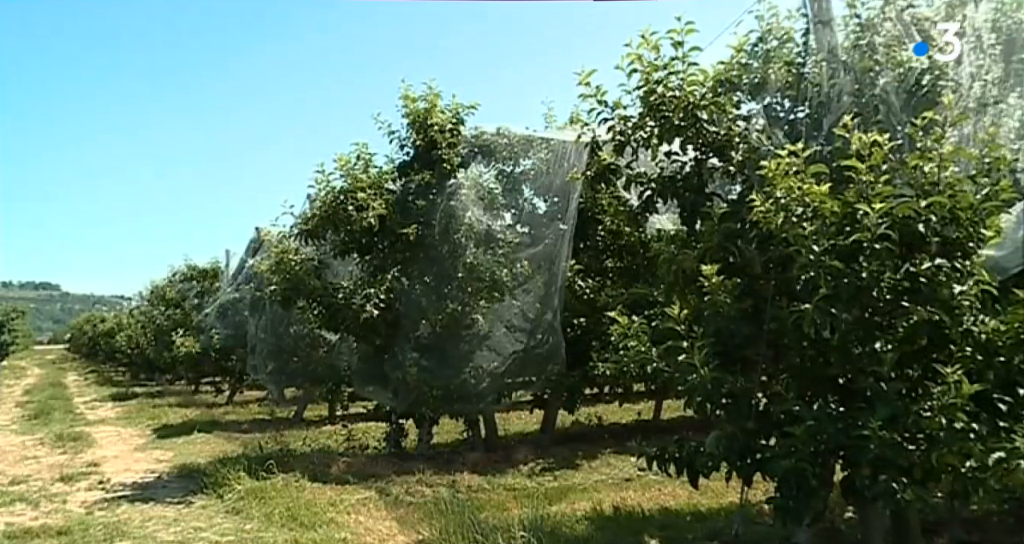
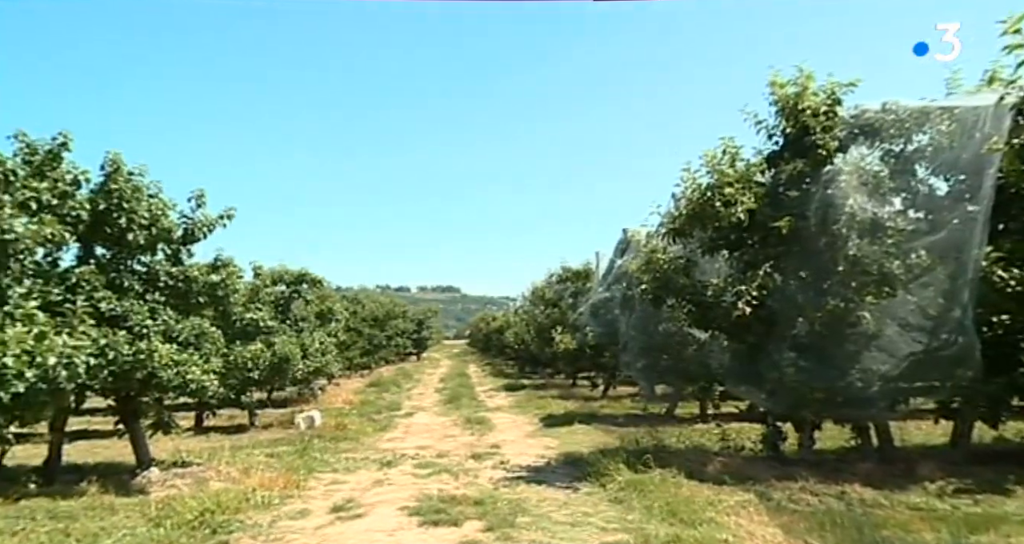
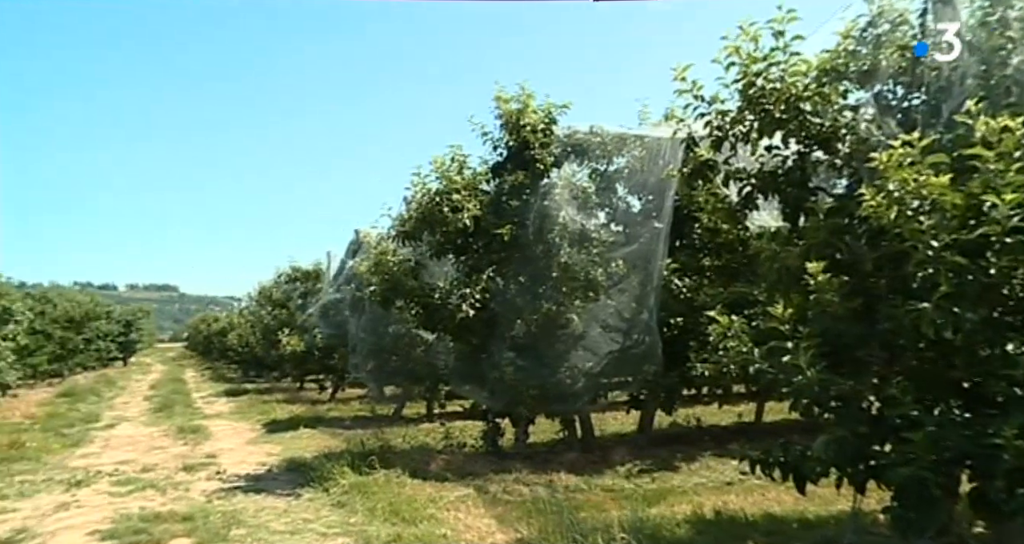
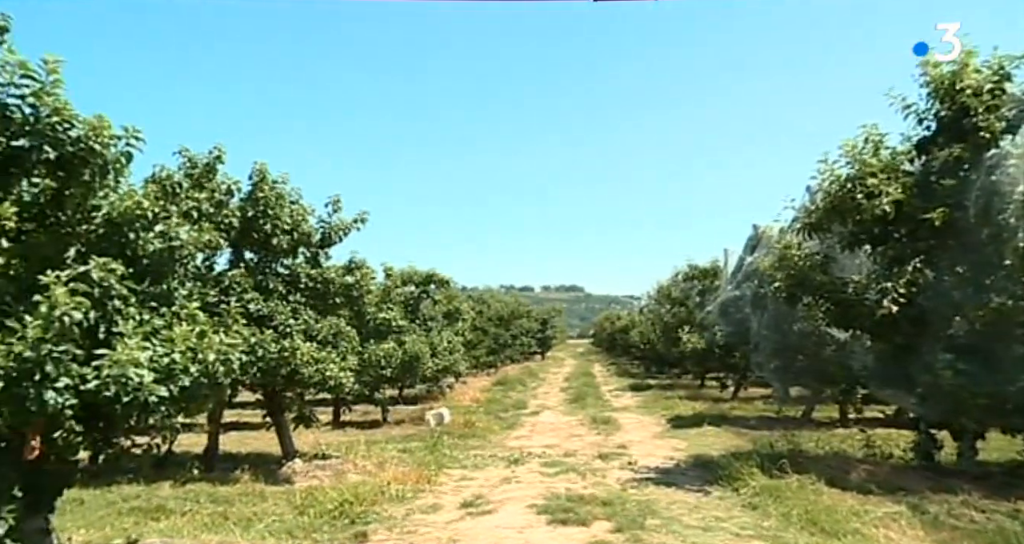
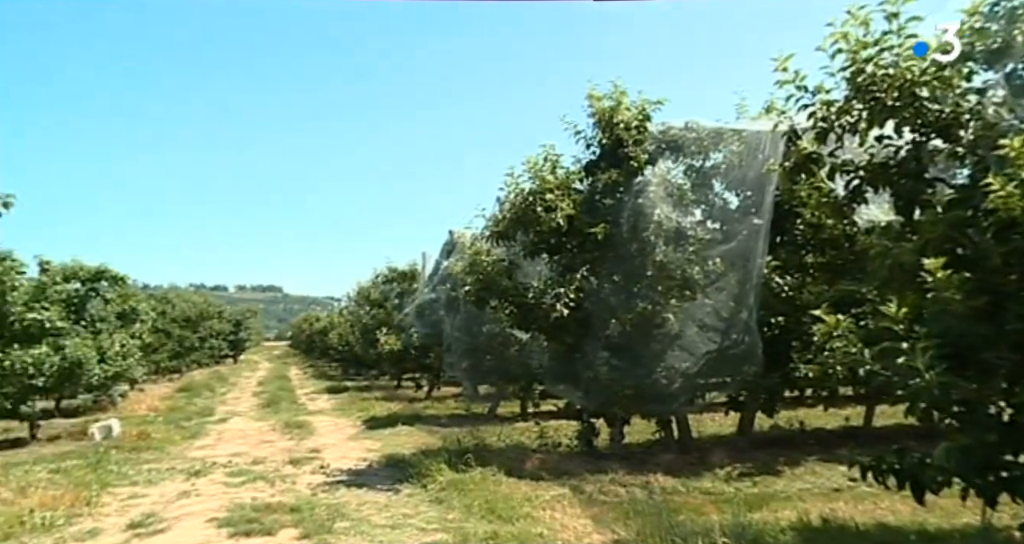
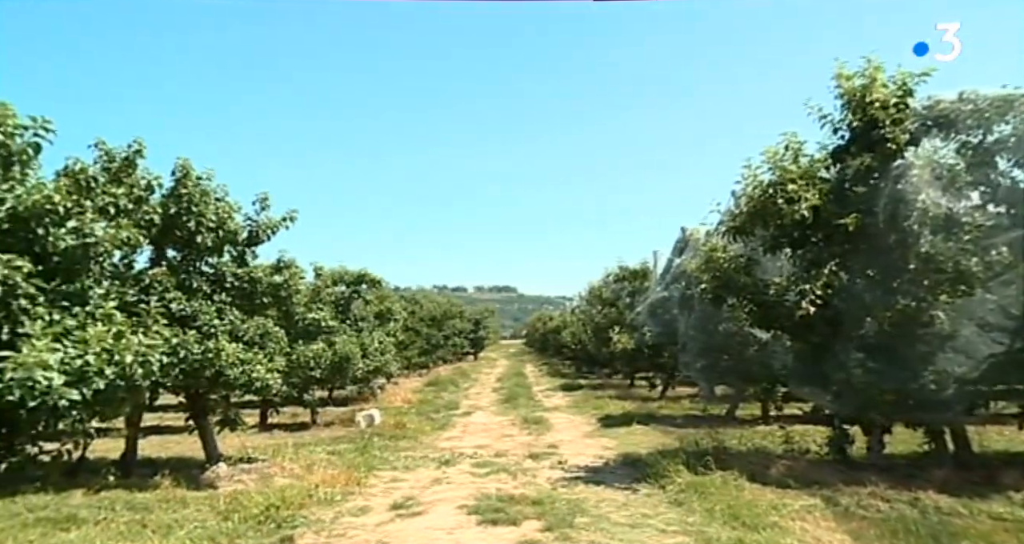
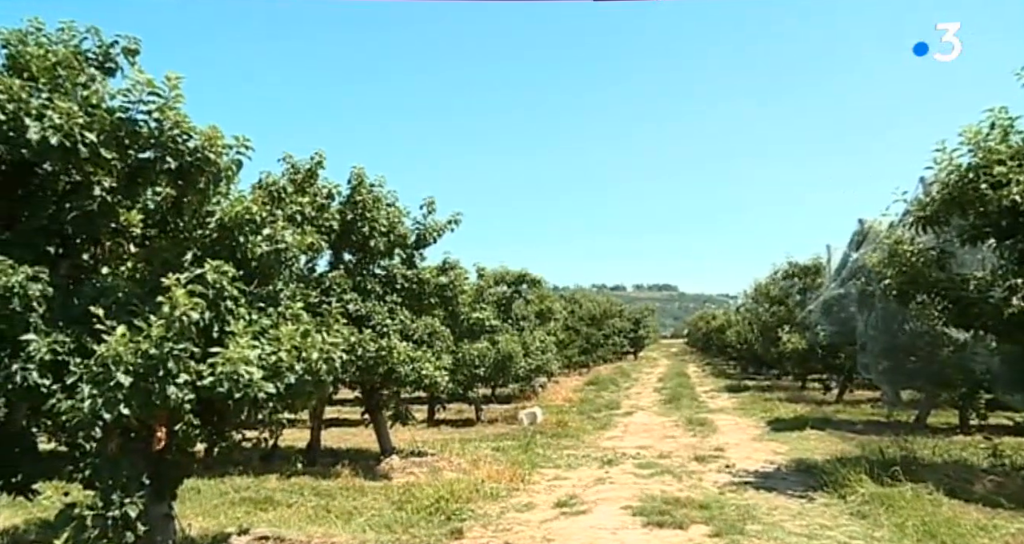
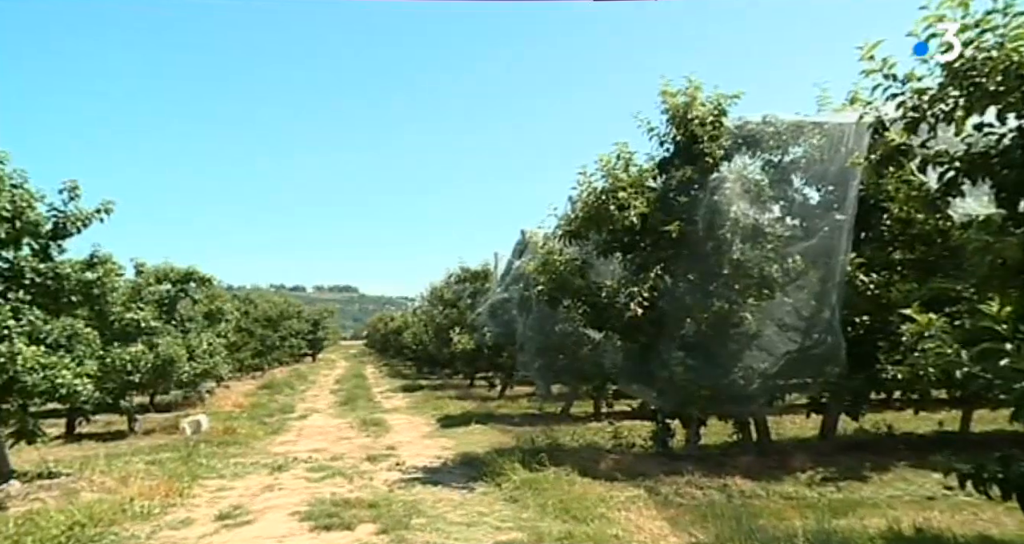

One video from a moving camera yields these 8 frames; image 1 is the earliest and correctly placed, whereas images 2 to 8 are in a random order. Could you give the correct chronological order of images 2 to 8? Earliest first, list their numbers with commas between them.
3, 5, 8, 2, 6, 4, 7
